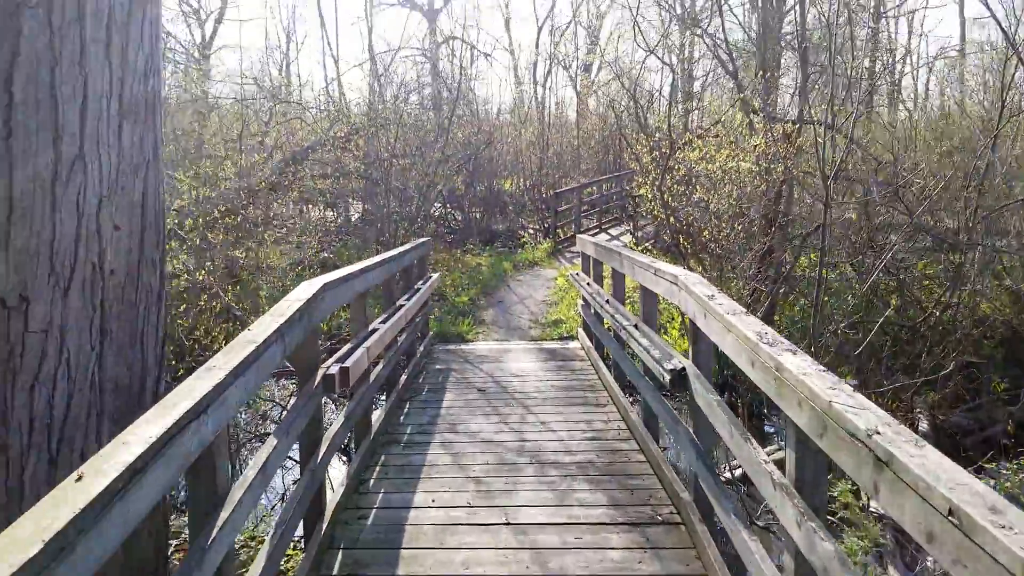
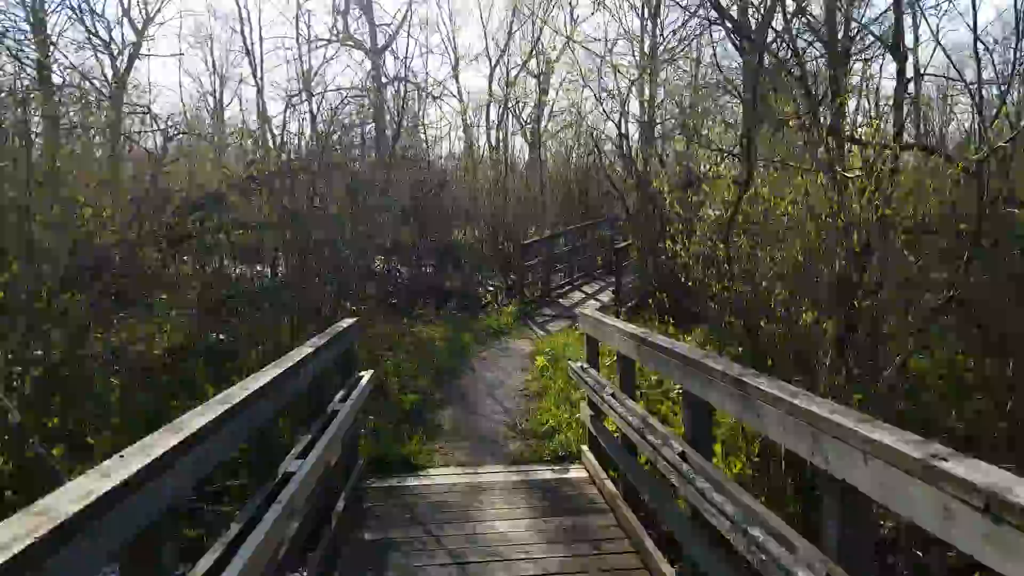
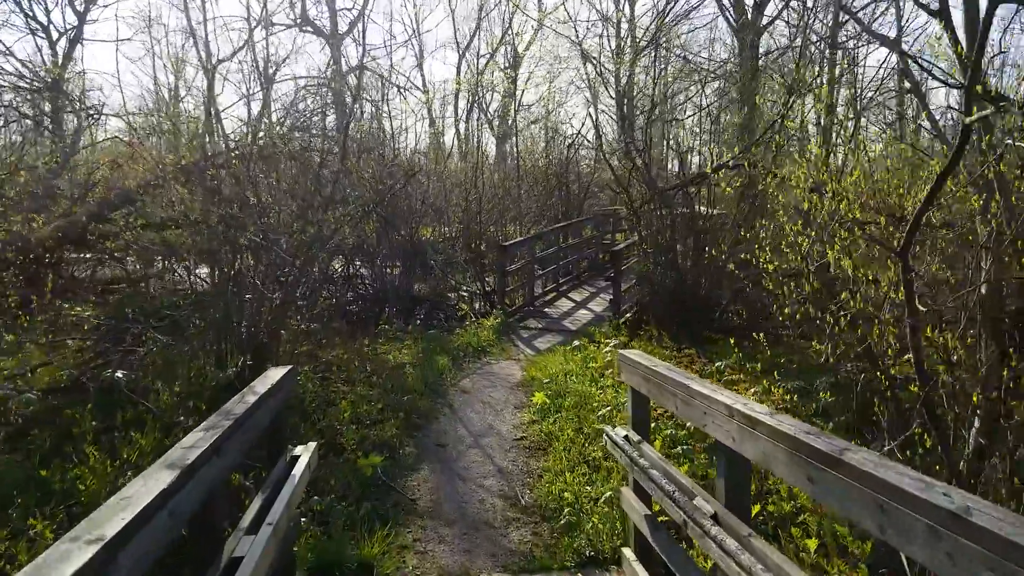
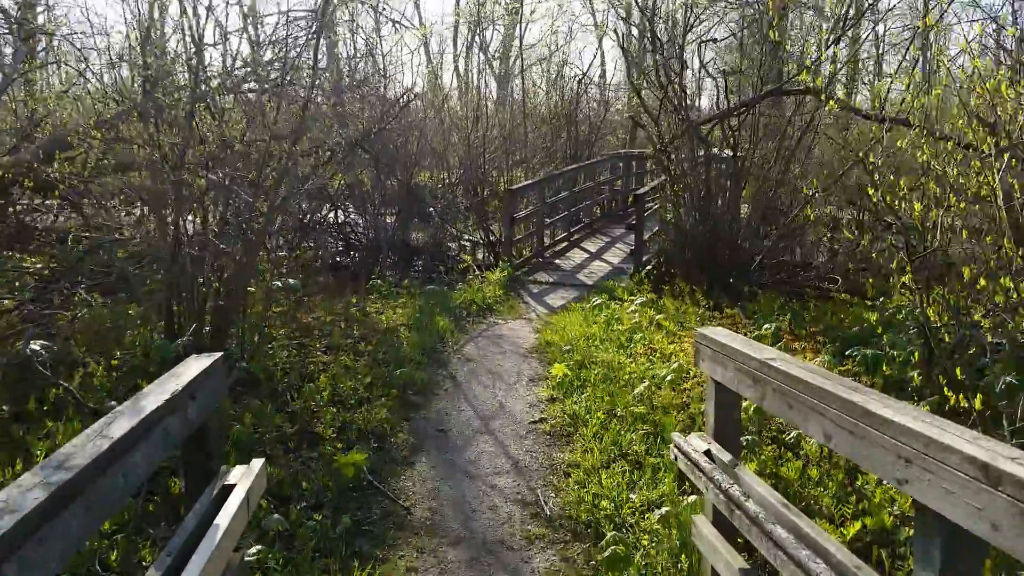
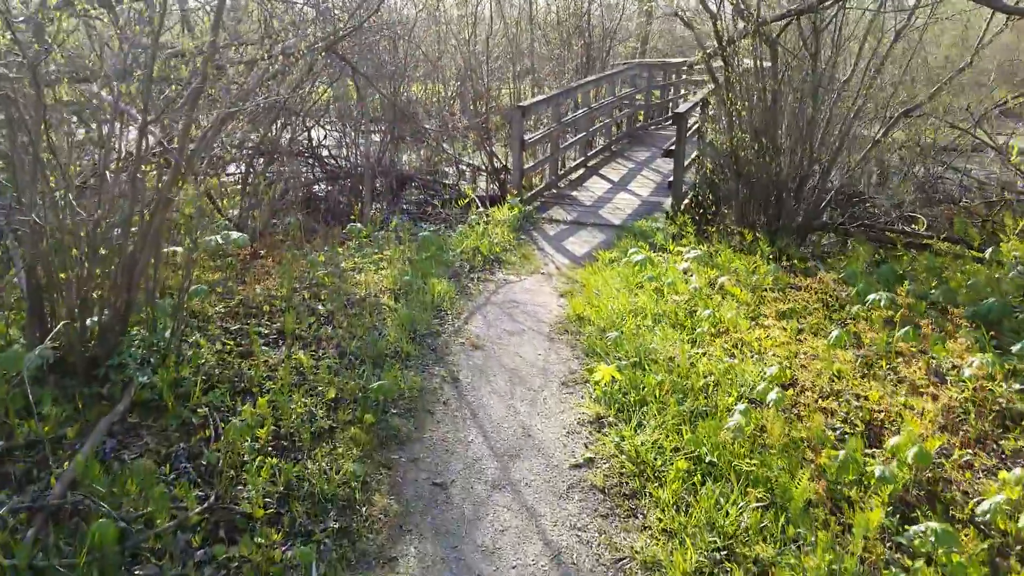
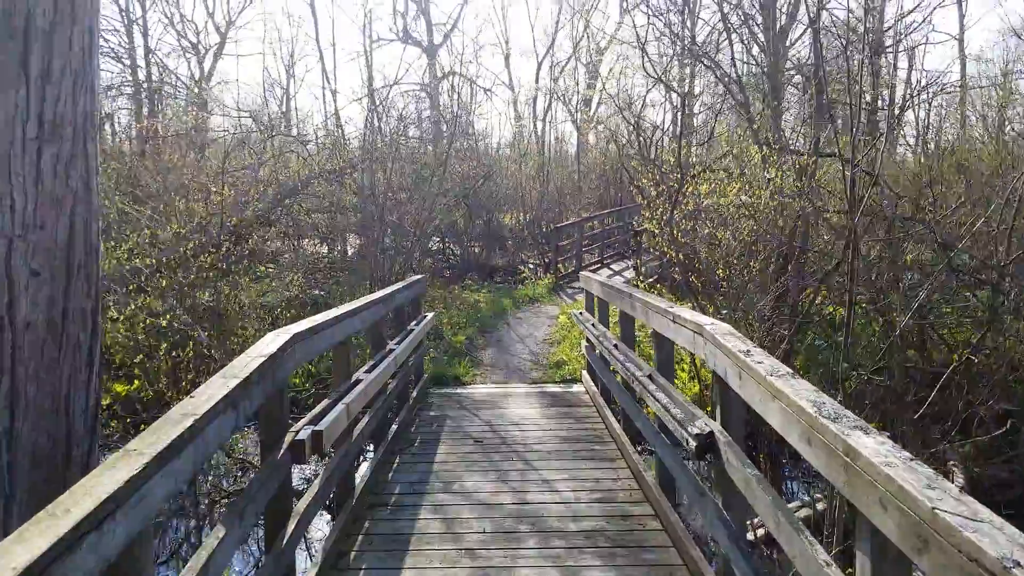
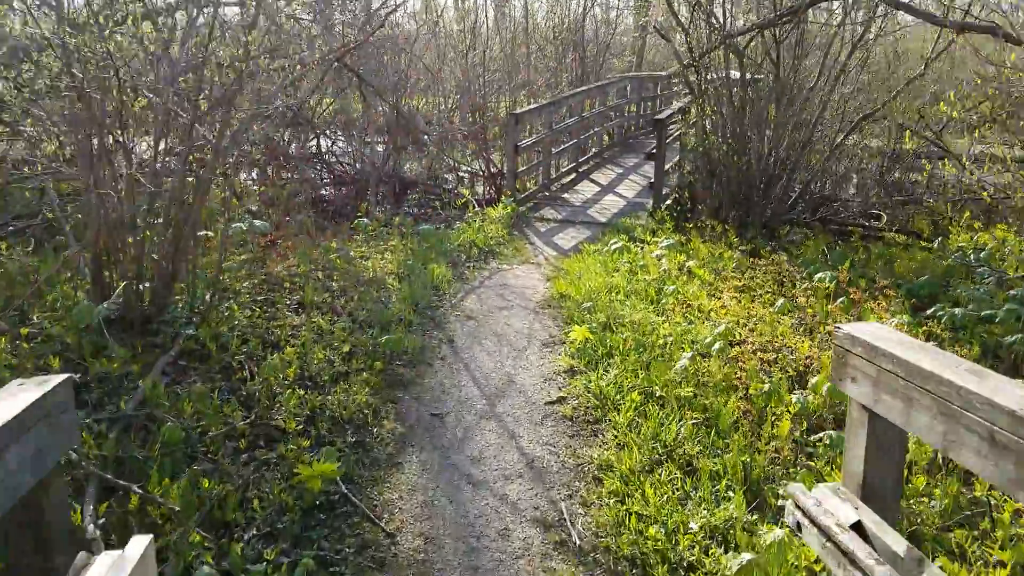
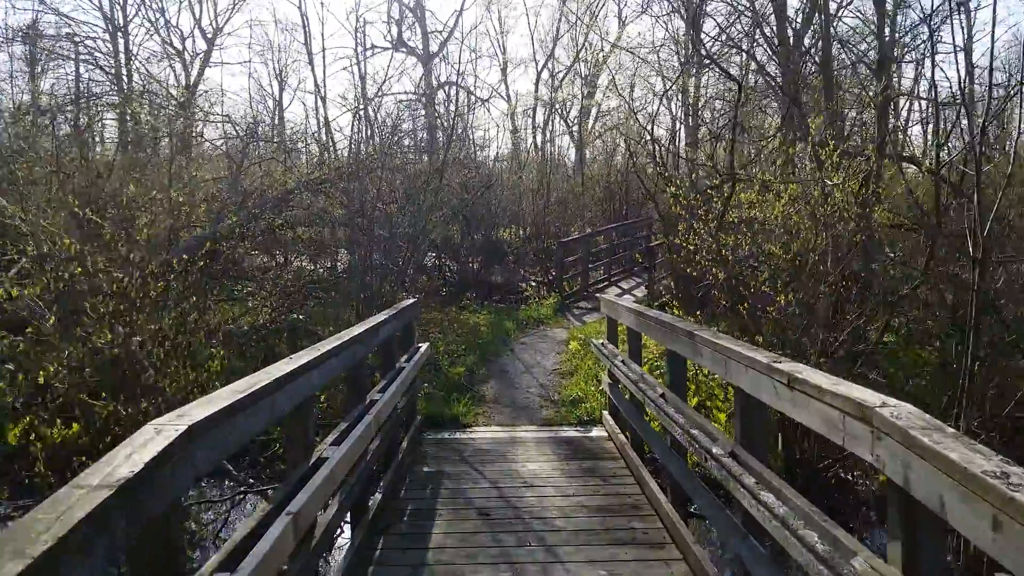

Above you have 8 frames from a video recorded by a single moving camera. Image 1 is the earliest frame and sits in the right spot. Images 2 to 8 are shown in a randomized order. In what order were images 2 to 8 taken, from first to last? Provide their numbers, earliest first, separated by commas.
6, 8, 2, 3, 4, 7, 5
